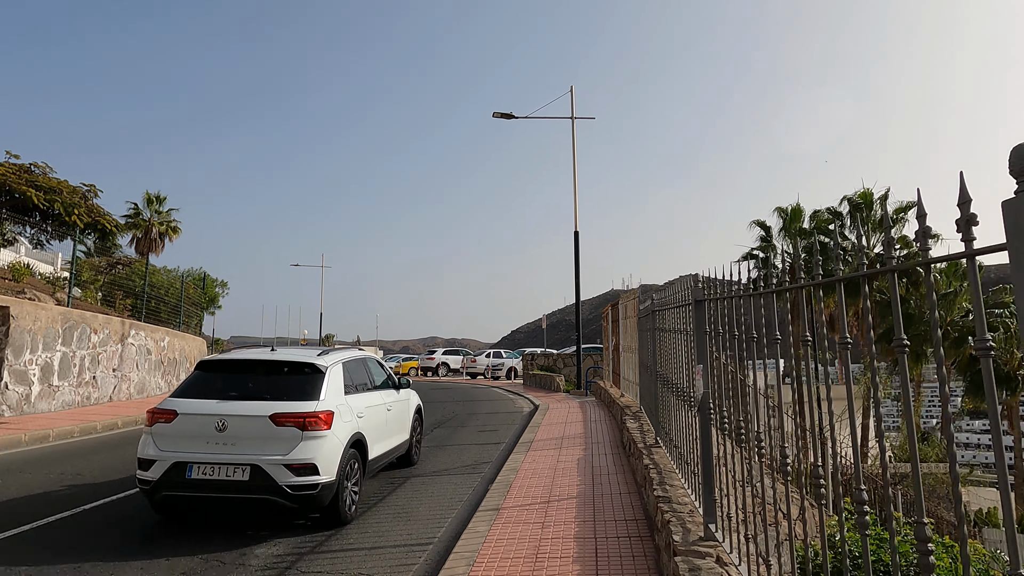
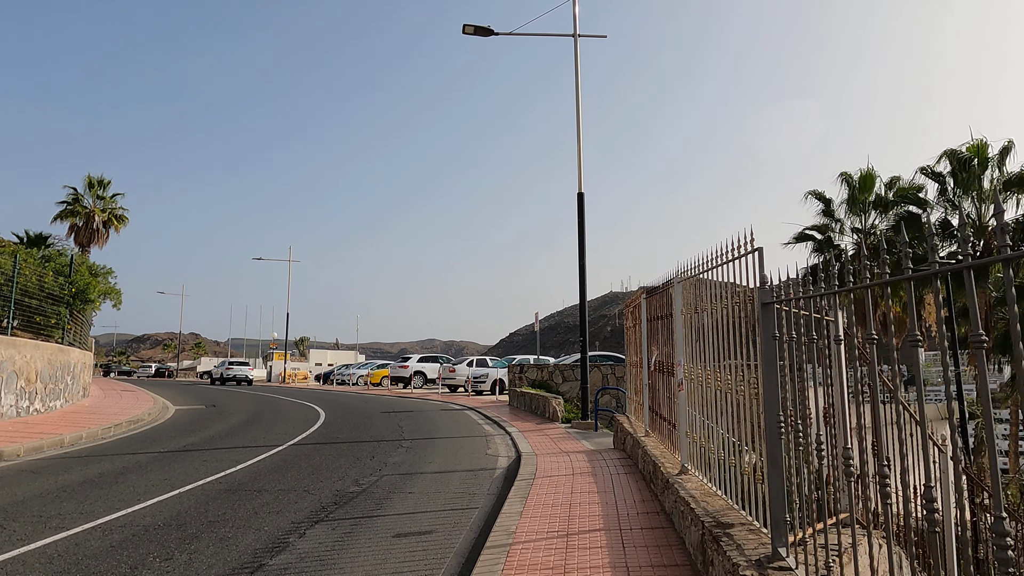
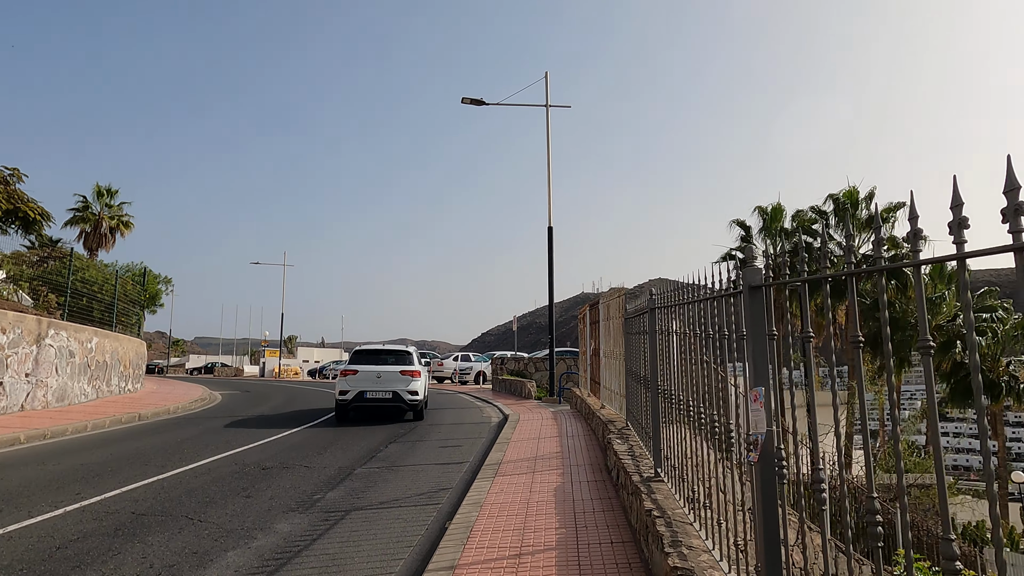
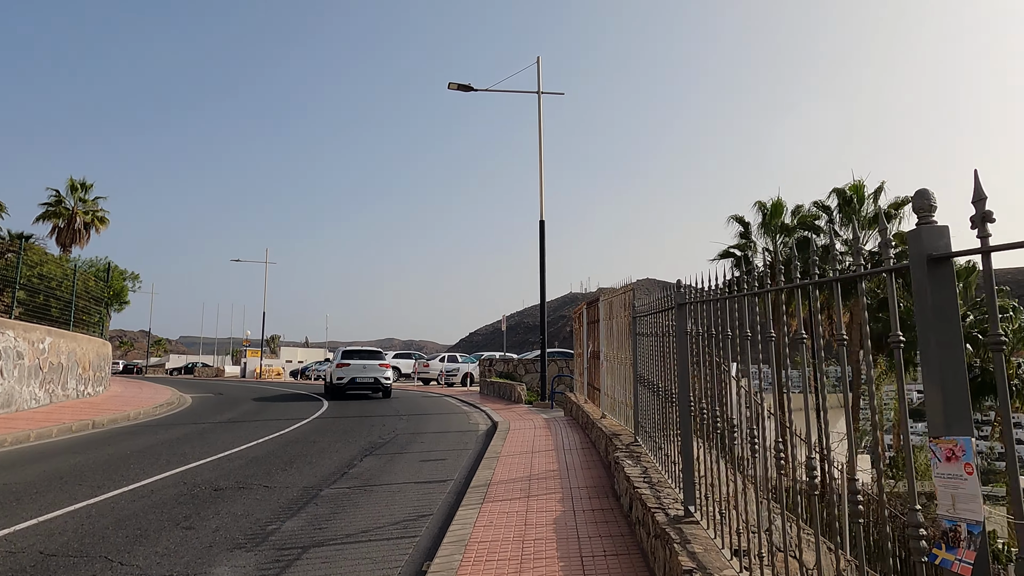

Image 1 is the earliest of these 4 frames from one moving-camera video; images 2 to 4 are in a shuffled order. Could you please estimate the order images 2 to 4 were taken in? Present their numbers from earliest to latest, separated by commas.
3, 4, 2
